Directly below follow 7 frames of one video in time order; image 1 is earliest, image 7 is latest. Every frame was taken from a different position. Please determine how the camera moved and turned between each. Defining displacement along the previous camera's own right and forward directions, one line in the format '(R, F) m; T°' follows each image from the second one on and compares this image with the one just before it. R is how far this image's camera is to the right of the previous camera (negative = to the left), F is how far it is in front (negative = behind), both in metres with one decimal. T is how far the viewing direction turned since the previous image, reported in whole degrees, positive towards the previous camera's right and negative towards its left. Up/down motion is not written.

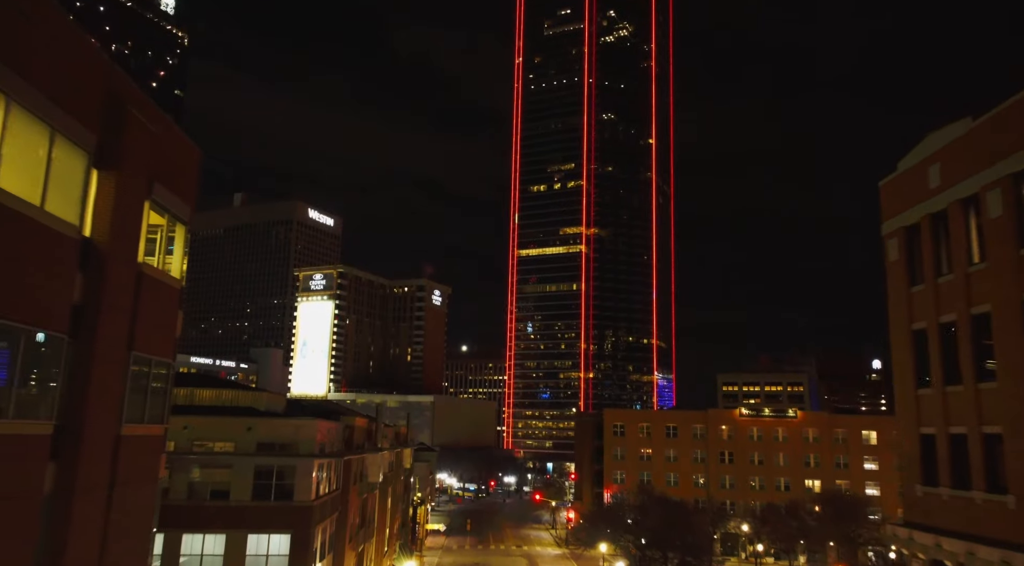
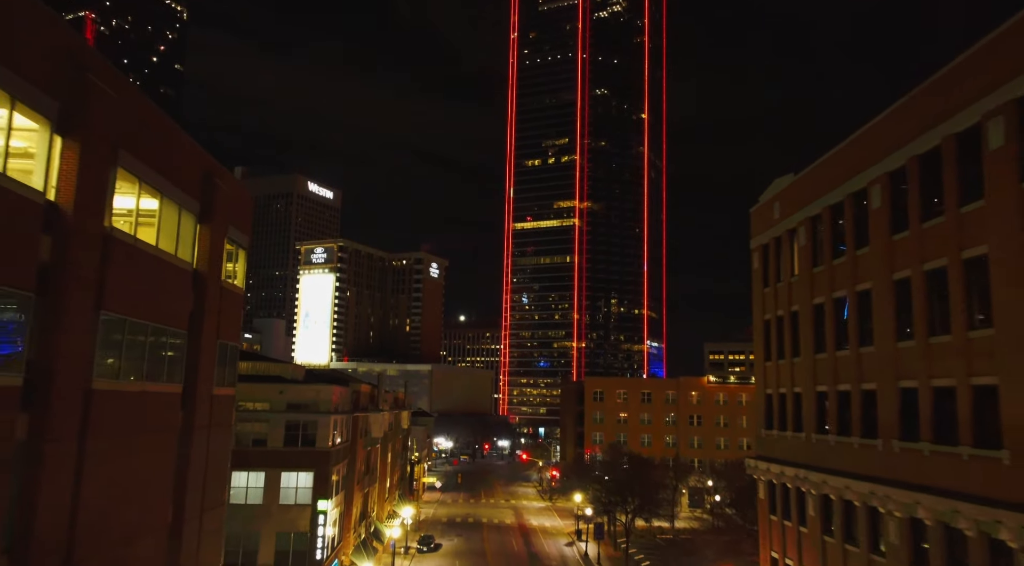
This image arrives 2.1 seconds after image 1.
(+1.6, -9.0) m; 0°
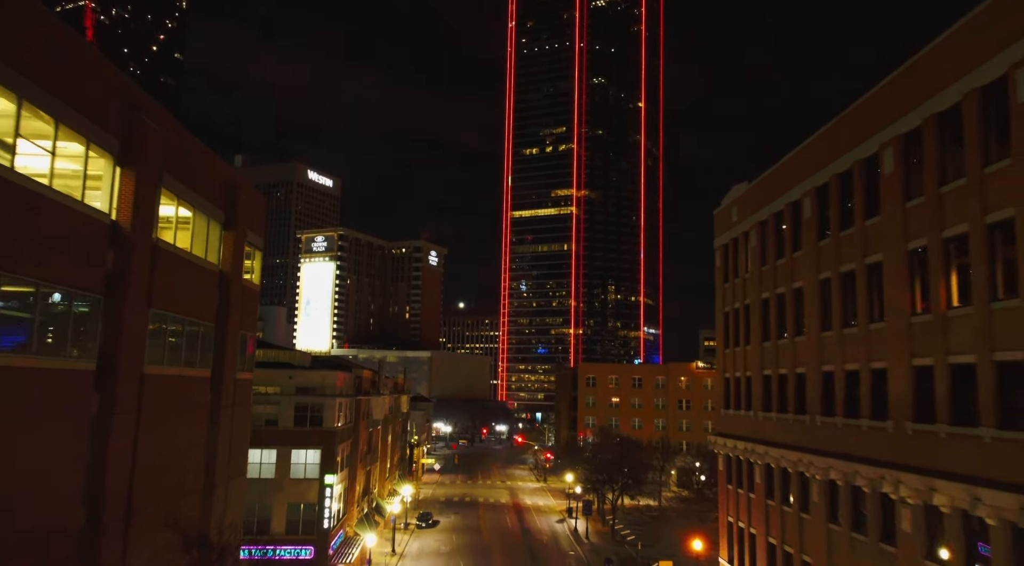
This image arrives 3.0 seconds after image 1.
(+0.7, -3.8) m; 0°
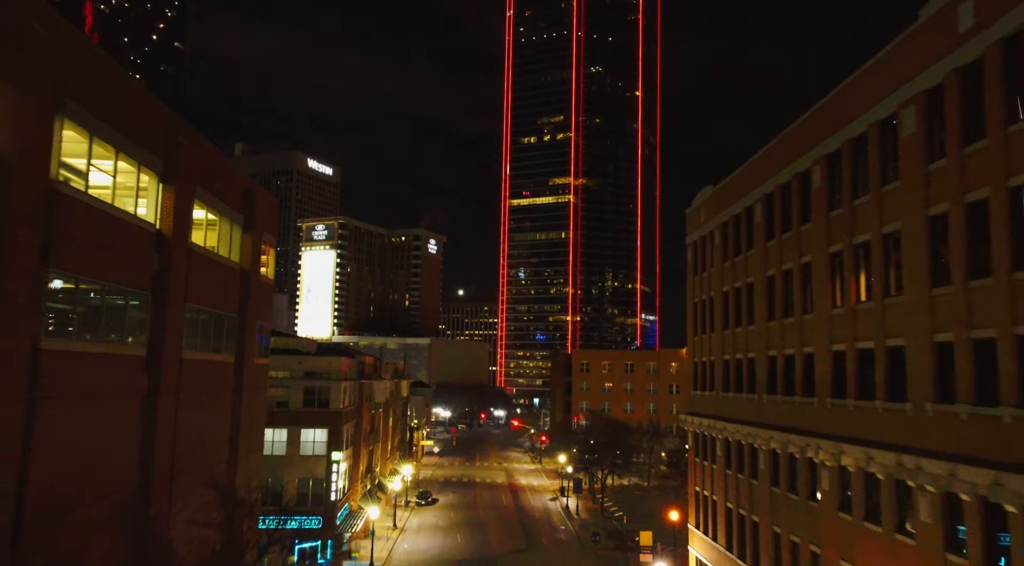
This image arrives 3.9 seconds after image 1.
(+0.6, -3.7) m; 0°
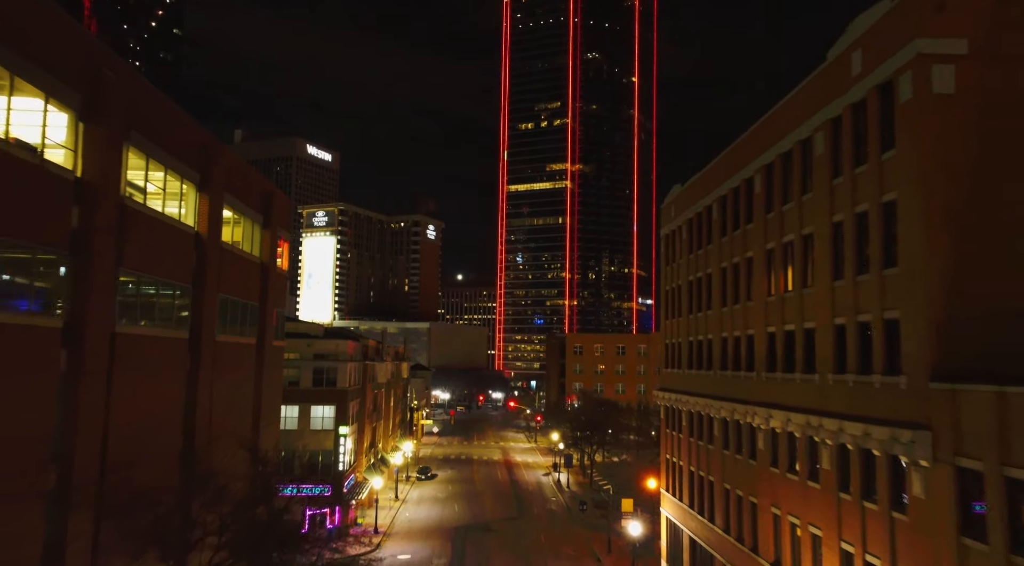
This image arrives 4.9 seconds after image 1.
(+0.6, -4.3) m; 0°
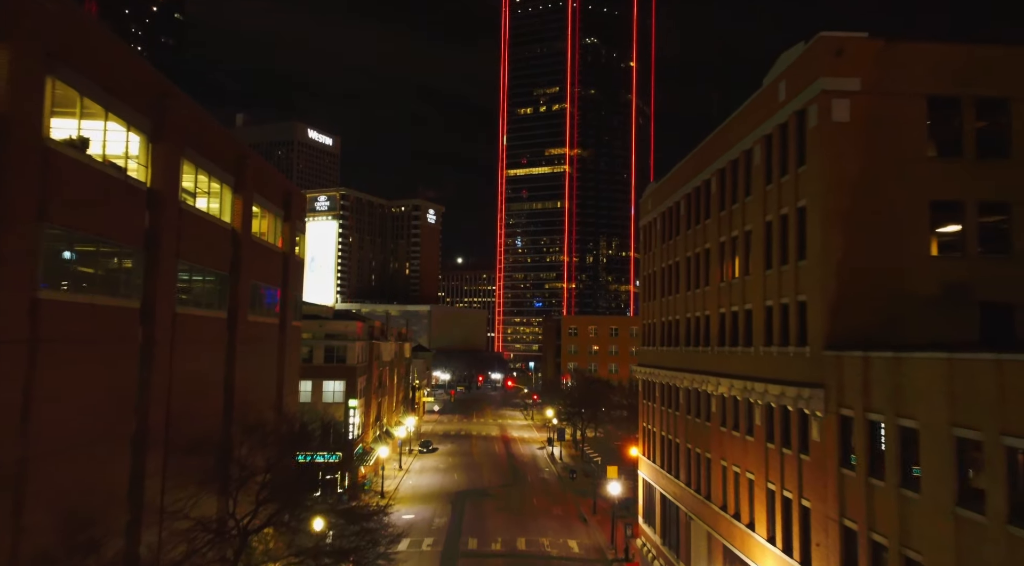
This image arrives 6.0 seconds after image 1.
(+0.5, -4.8) m; 0°
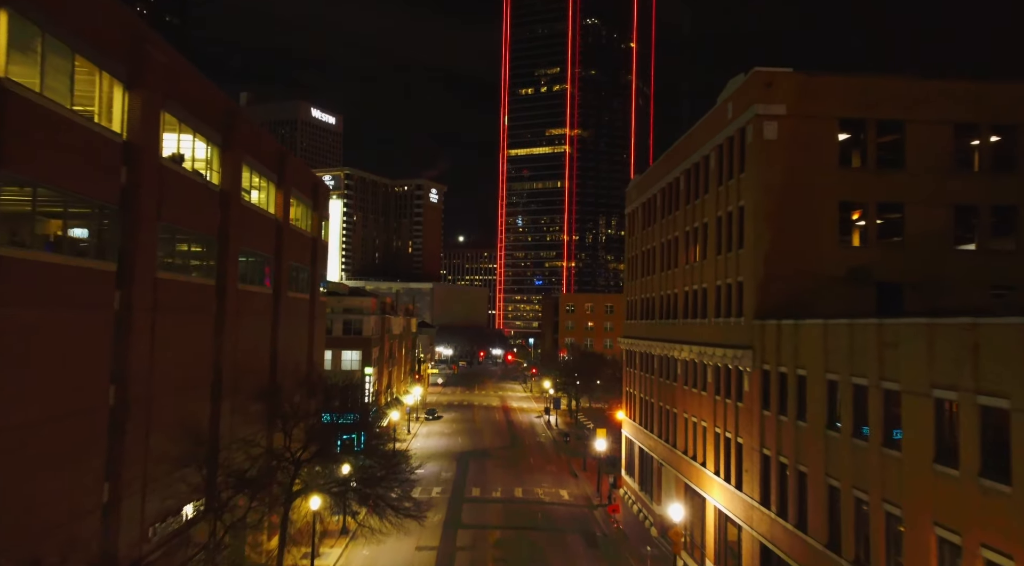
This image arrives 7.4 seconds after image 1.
(+0.2, -6.2) m; 0°
